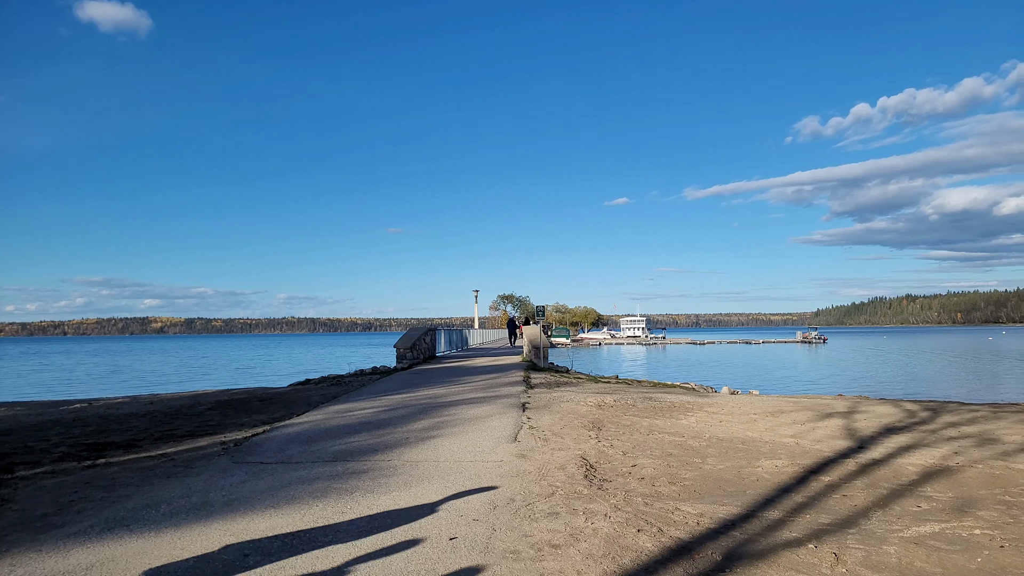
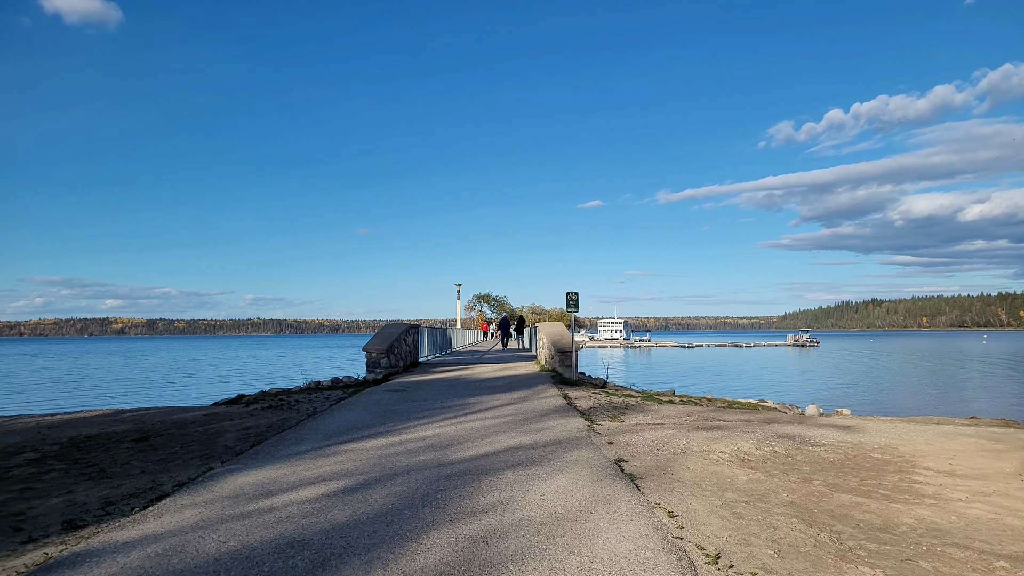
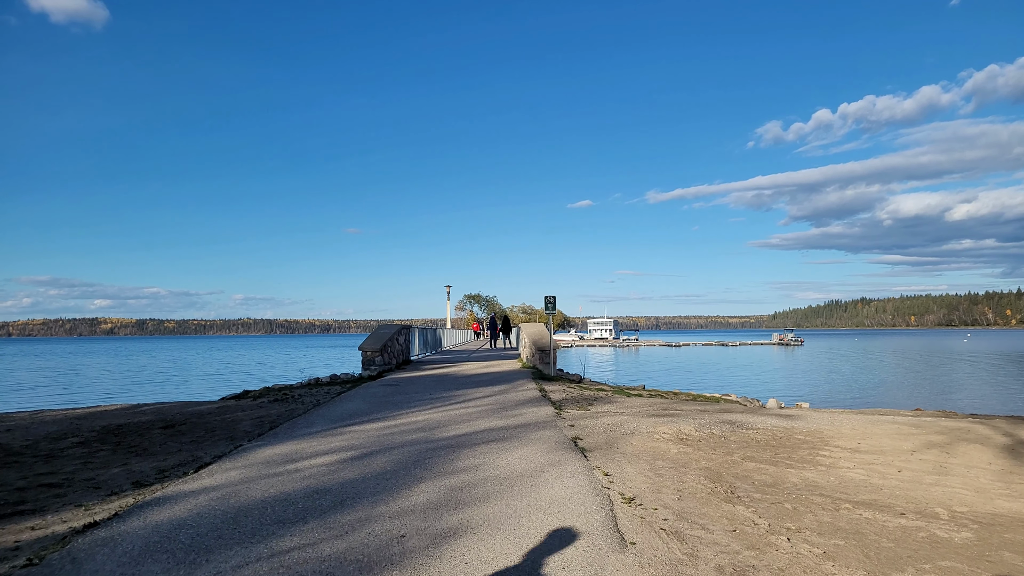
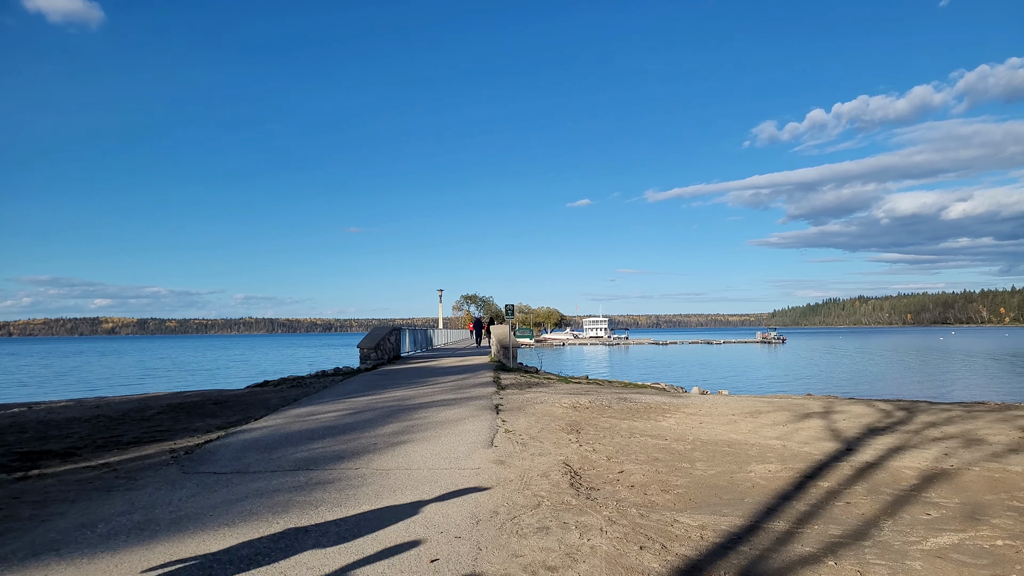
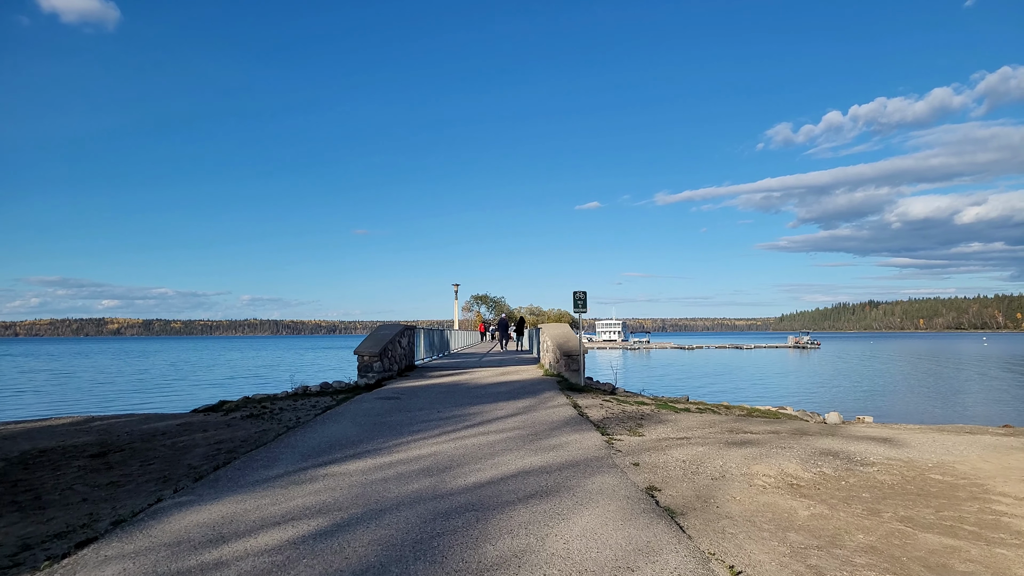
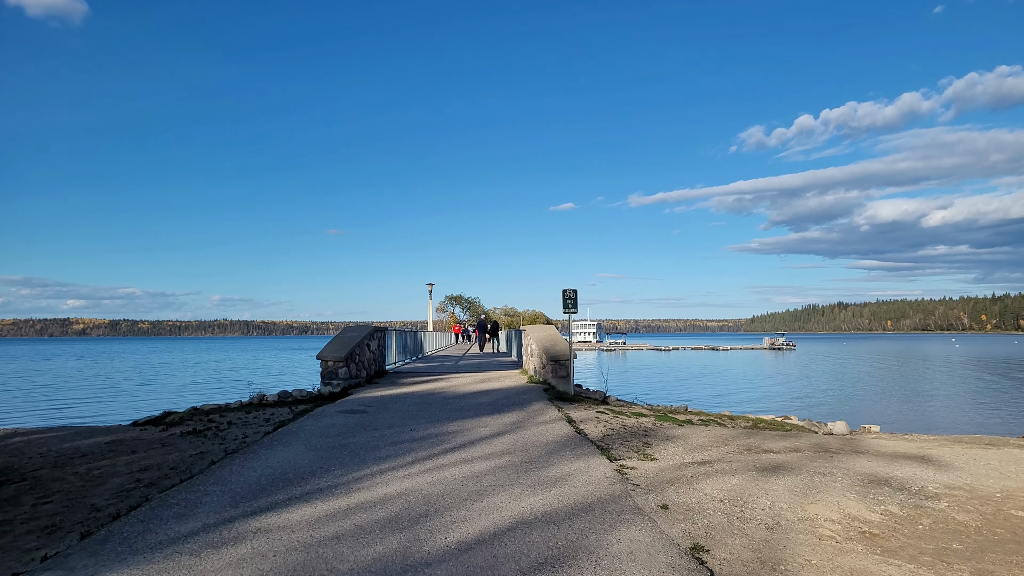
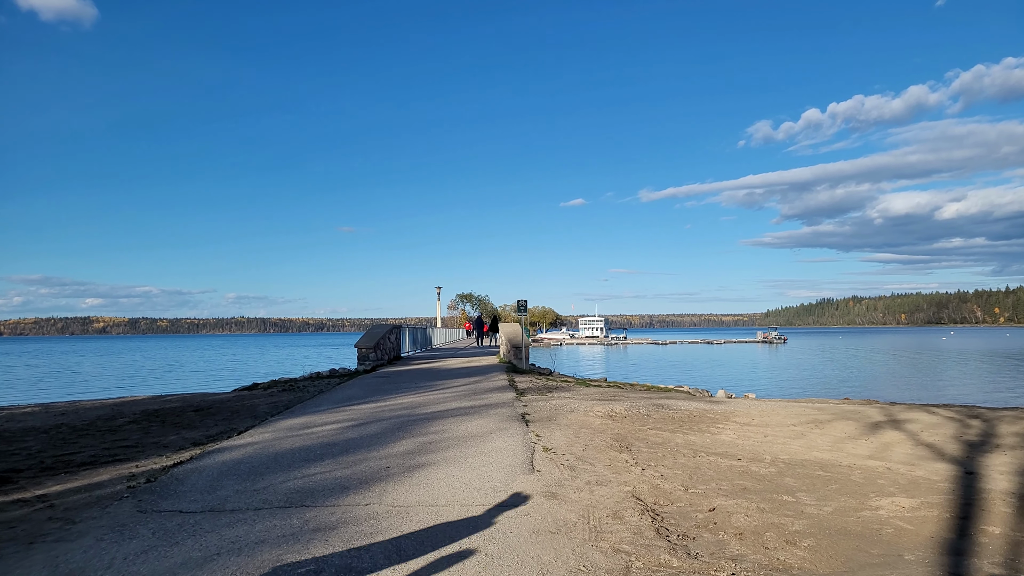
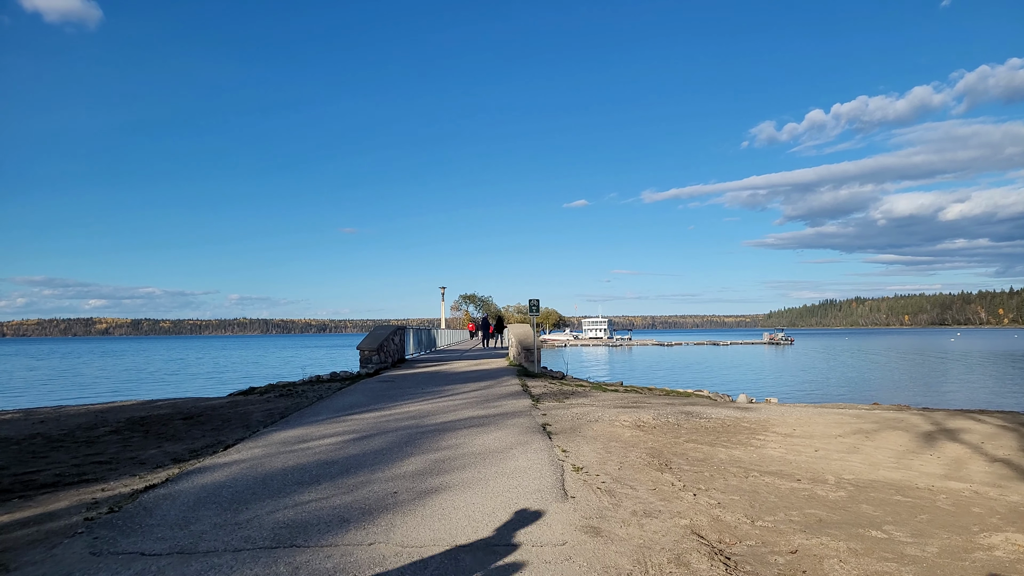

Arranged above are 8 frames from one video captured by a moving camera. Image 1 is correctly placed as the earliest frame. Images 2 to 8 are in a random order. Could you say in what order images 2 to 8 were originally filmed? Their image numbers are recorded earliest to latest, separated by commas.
4, 7, 8, 3, 2, 5, 6
